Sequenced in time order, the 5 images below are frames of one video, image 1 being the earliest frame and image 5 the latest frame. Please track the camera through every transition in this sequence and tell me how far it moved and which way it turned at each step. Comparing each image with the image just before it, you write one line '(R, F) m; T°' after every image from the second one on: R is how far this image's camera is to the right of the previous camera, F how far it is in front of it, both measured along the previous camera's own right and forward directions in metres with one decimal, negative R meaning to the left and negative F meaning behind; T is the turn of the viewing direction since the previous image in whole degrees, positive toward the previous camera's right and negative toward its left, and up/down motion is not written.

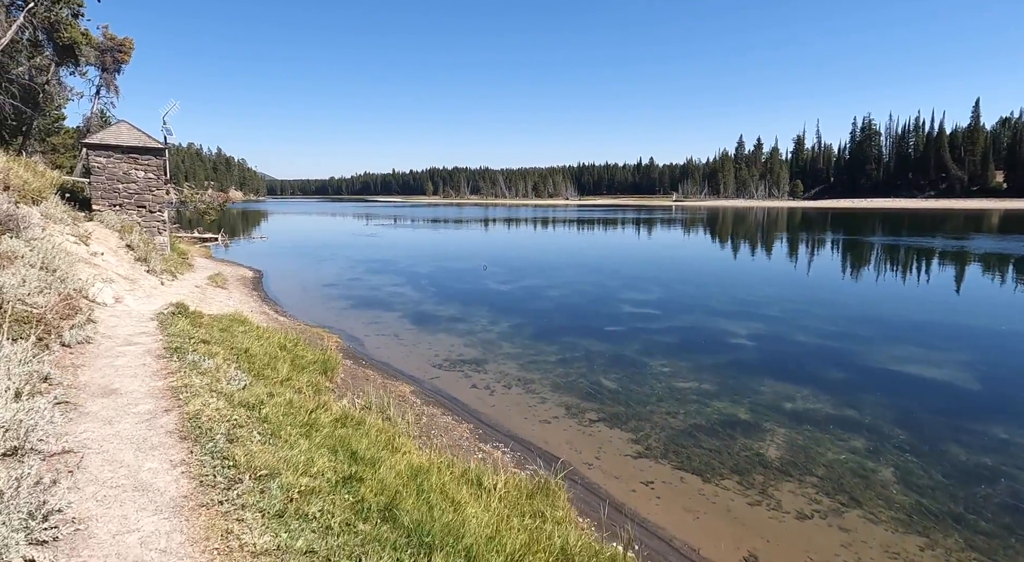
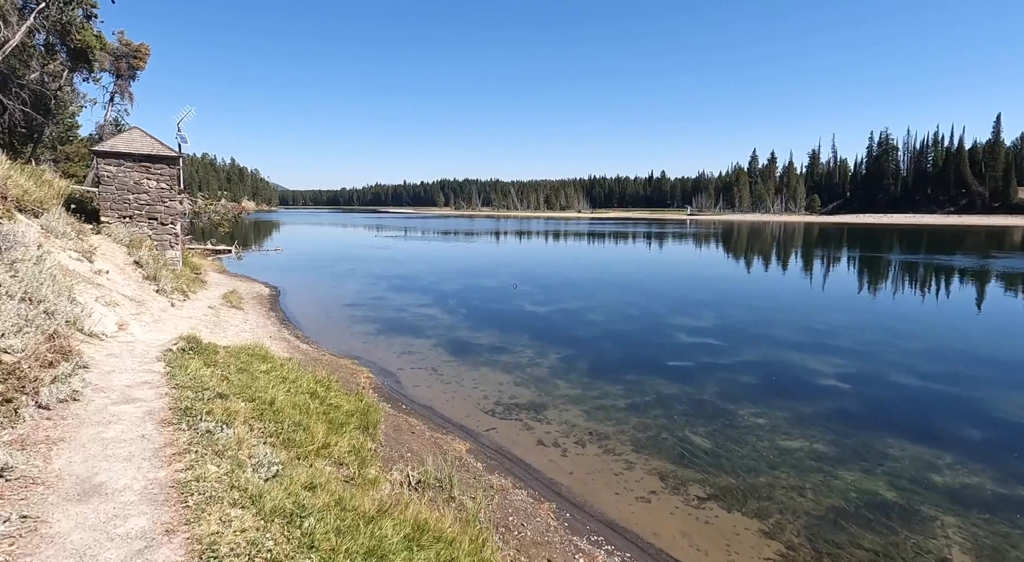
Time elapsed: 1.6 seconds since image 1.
(-1.2, +2.1) m; -1°
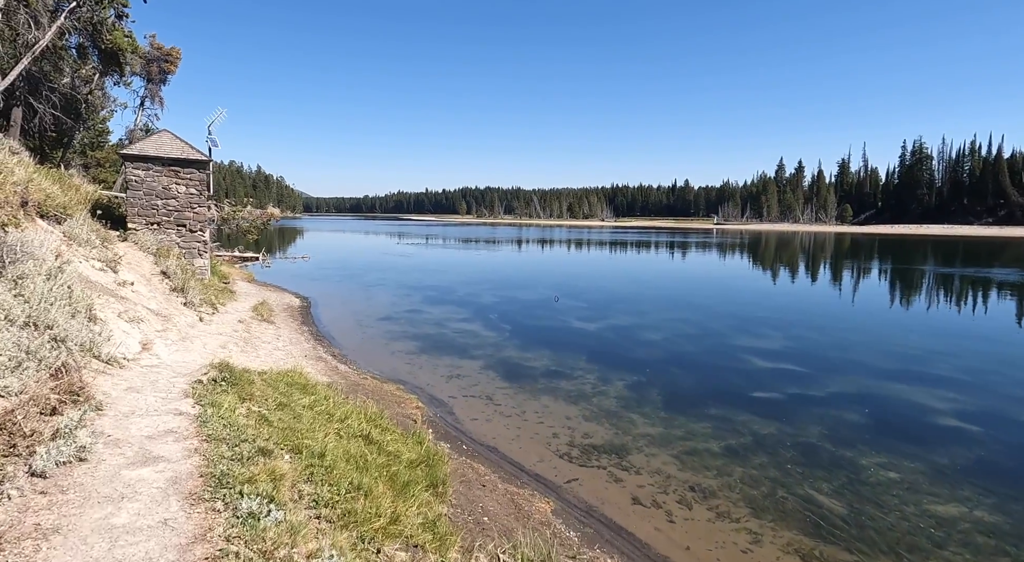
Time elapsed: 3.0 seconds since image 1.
(-1.1, +1.7) m; -2°
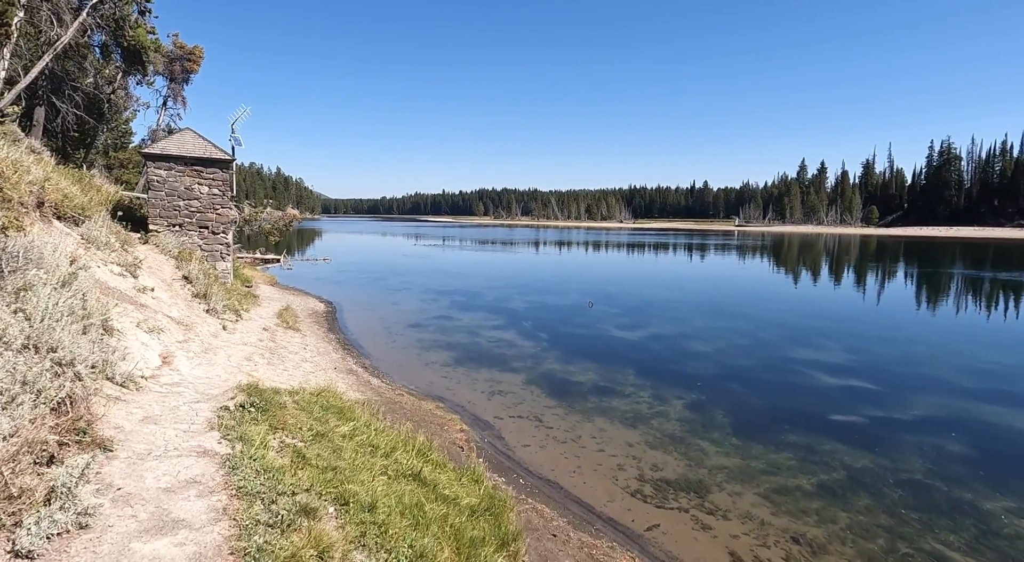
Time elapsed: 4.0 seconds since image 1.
(-0.8, +1.3) m; -2°
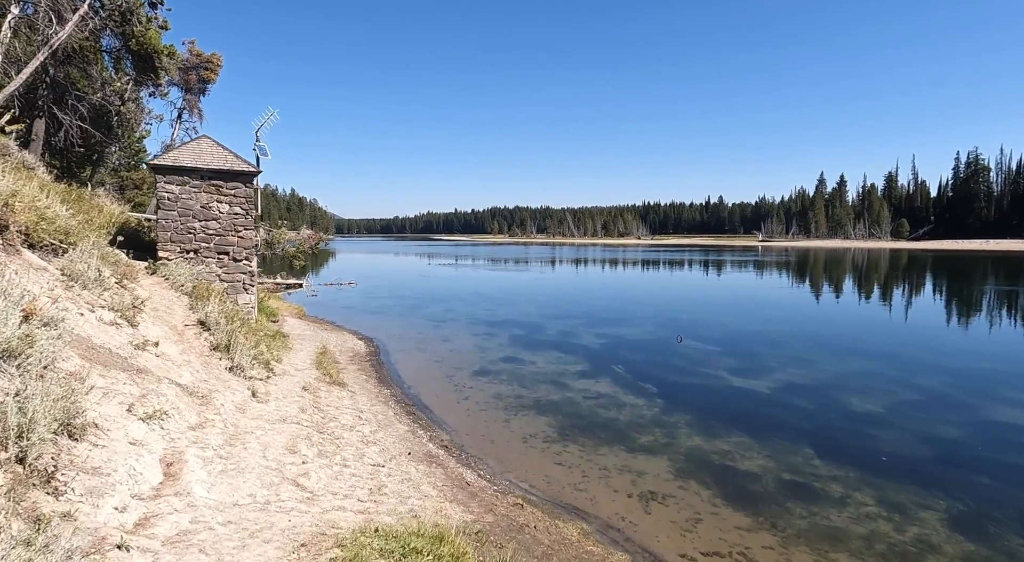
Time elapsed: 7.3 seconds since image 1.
(-2.5, +4.4) m; -1°
